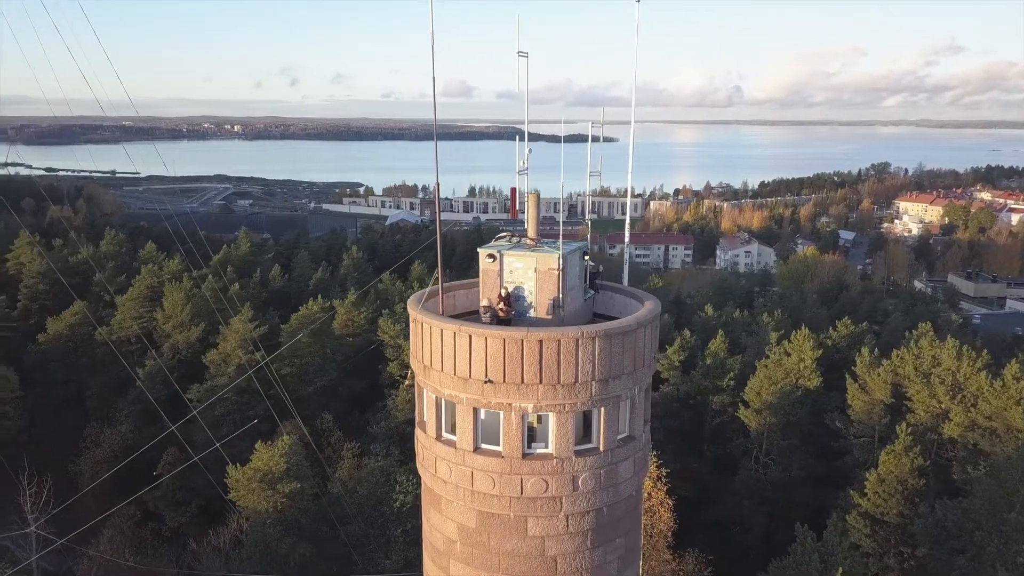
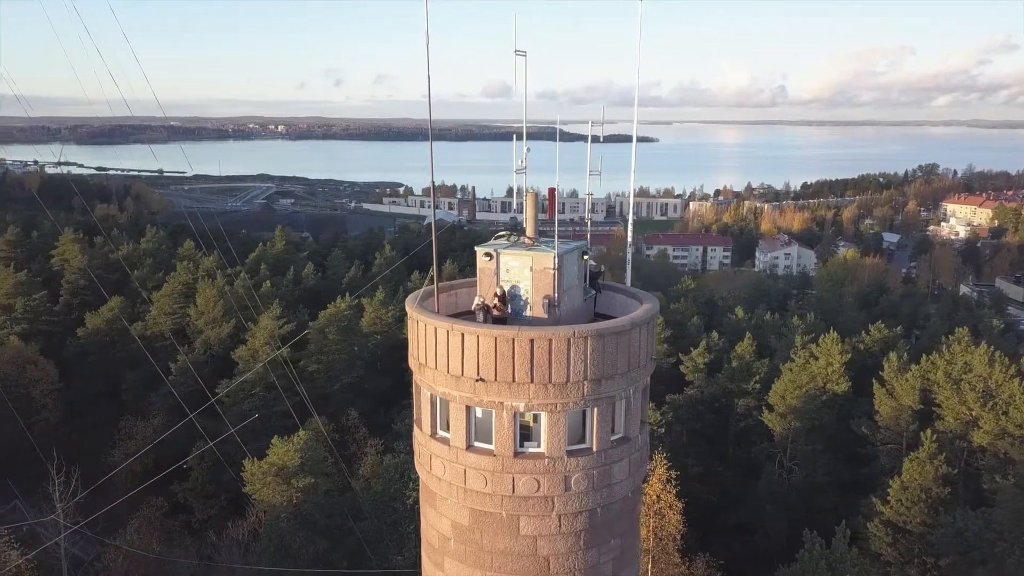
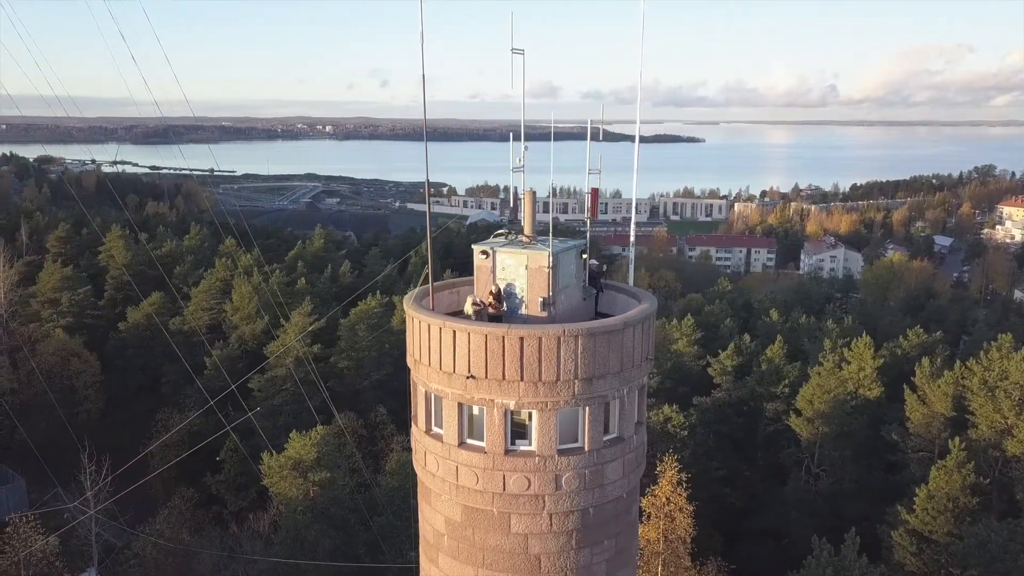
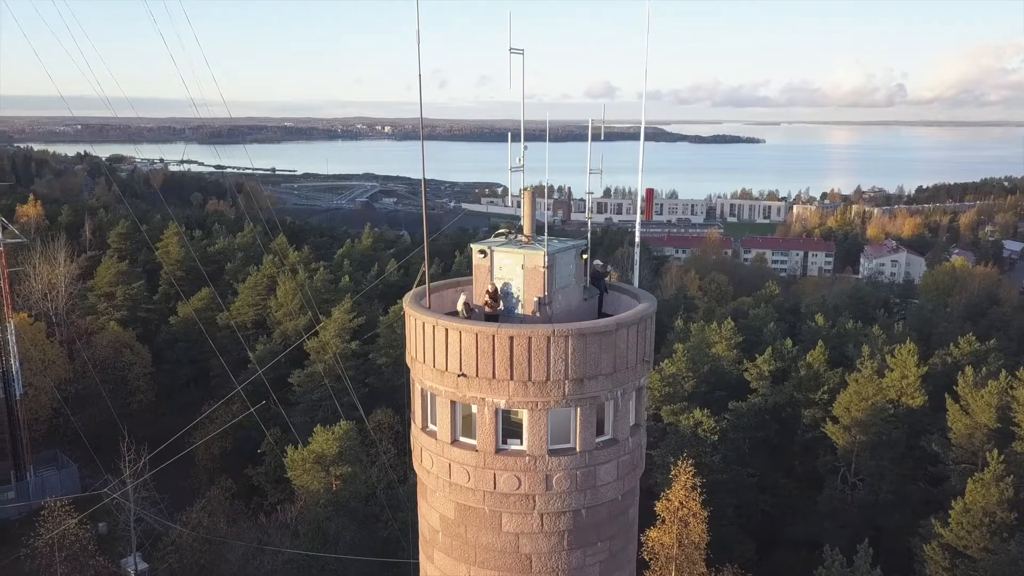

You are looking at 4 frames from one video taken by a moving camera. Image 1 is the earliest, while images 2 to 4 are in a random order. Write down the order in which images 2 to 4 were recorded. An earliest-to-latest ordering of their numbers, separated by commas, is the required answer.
2, 3, 4
